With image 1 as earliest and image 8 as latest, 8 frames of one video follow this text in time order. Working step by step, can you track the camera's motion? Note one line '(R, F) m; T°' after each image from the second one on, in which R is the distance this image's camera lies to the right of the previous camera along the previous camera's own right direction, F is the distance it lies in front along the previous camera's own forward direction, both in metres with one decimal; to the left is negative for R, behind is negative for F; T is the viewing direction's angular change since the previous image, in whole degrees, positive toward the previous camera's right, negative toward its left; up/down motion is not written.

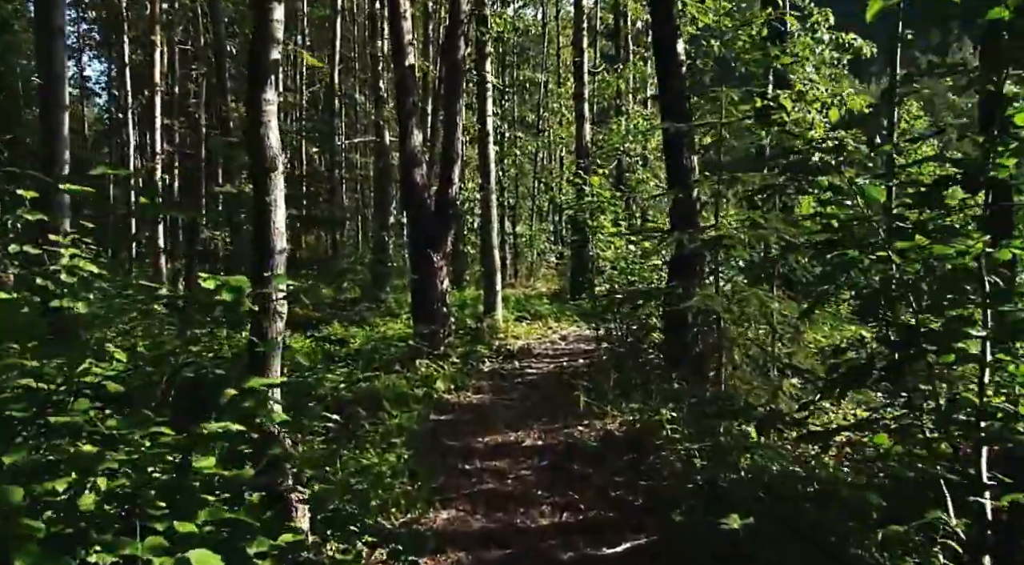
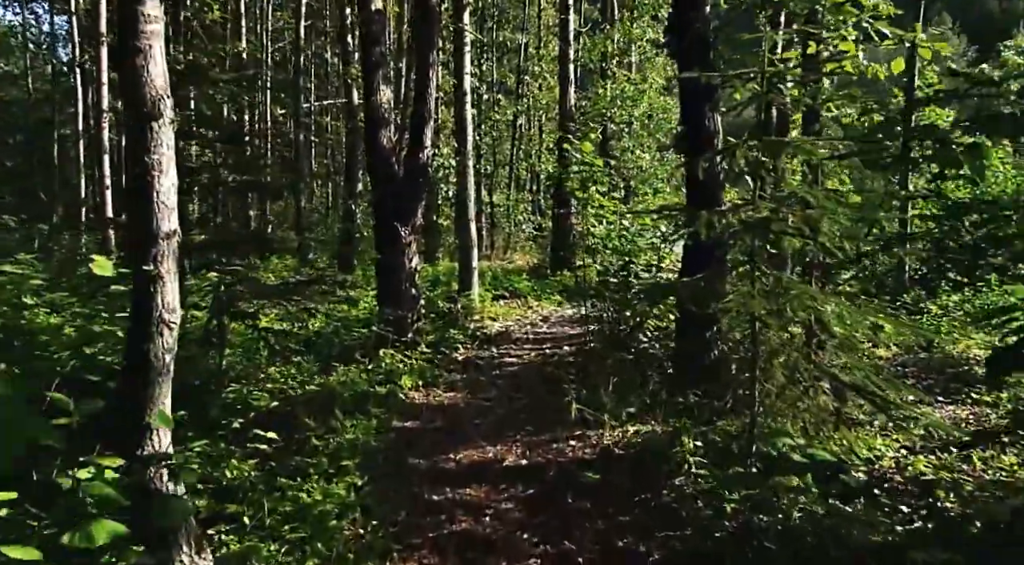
(0.0, +1.7) m; +1°
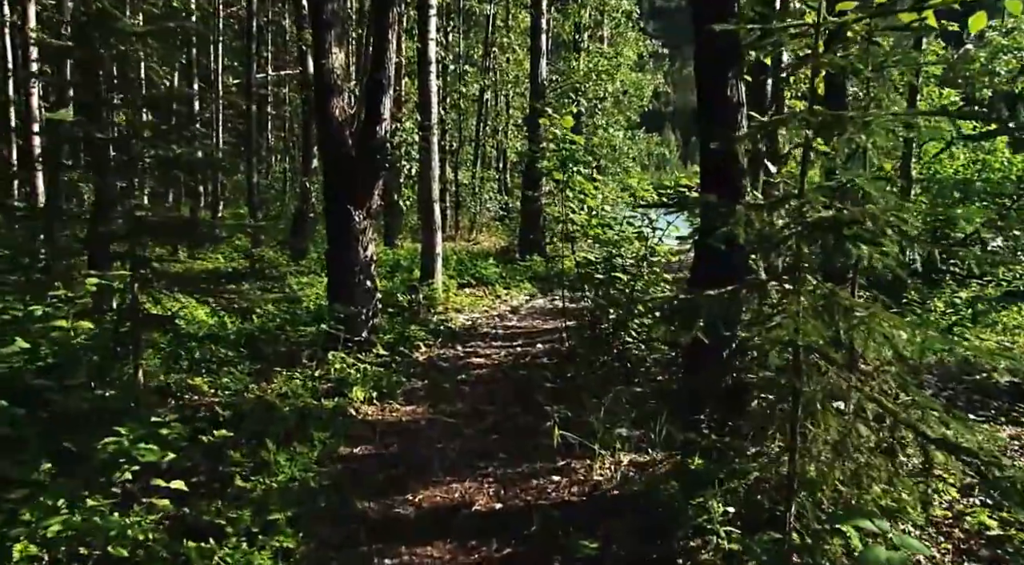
(-0.1, +1.5) m; +2°
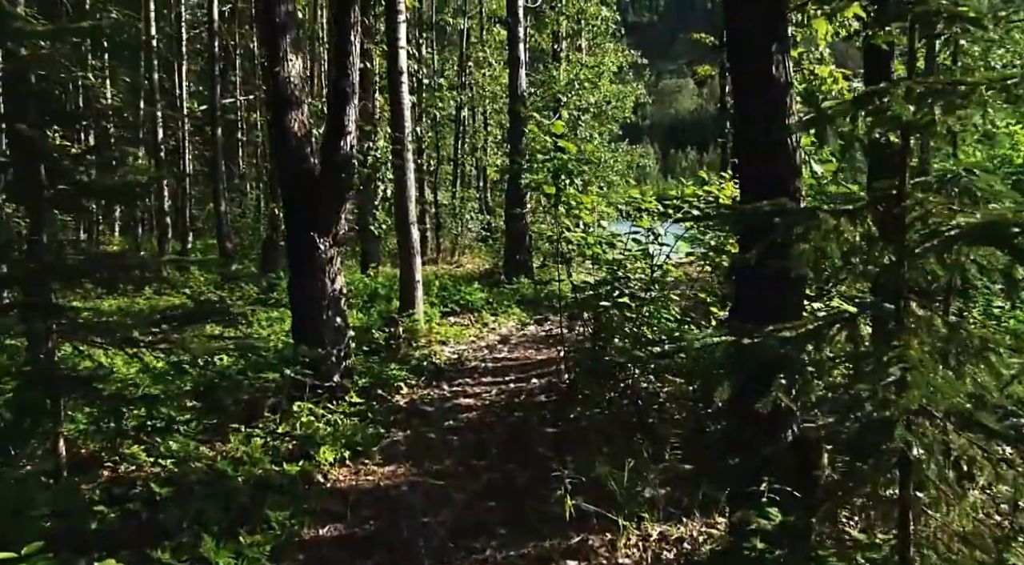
(-0.1, +1.4) m; +1°
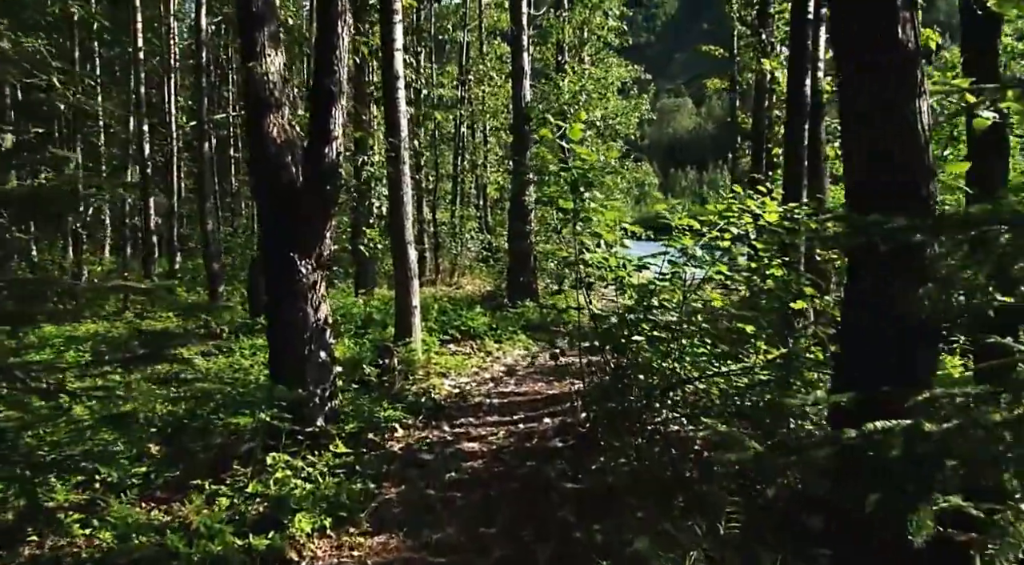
(-0.1, +1.3) m; 0°
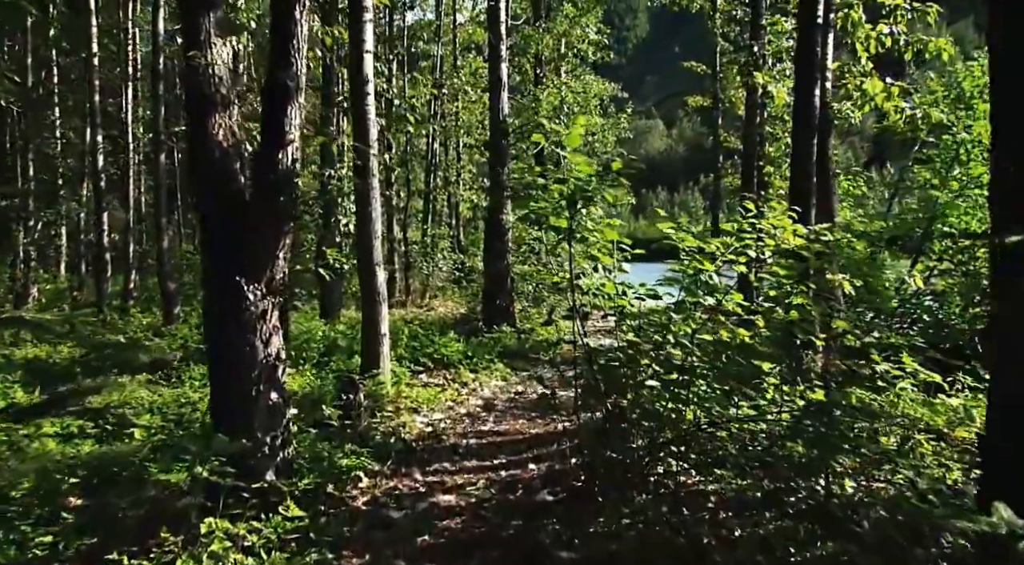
(-0.1, +1.2) m; +2°
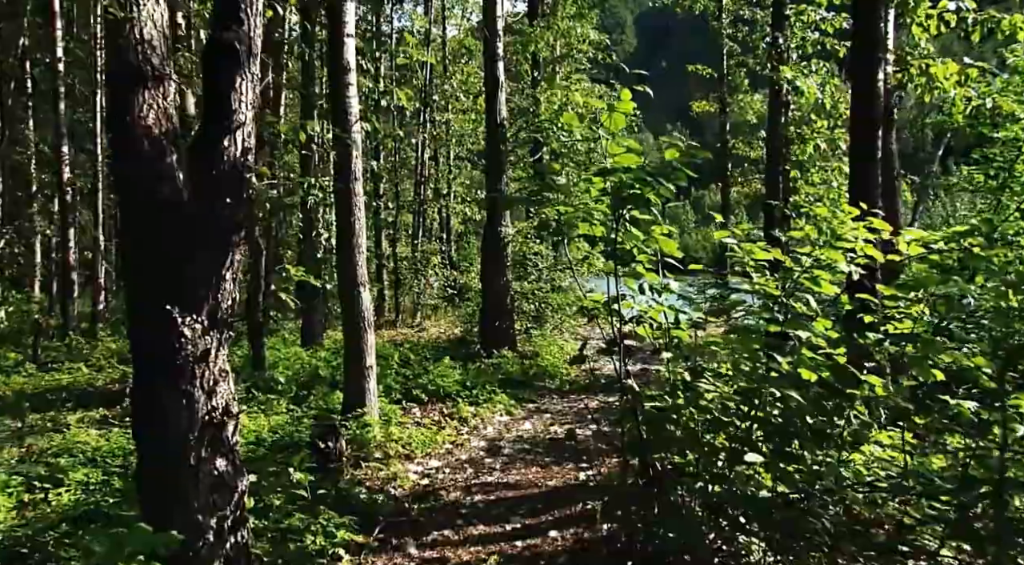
(-0.2, +1.8) m; +1°
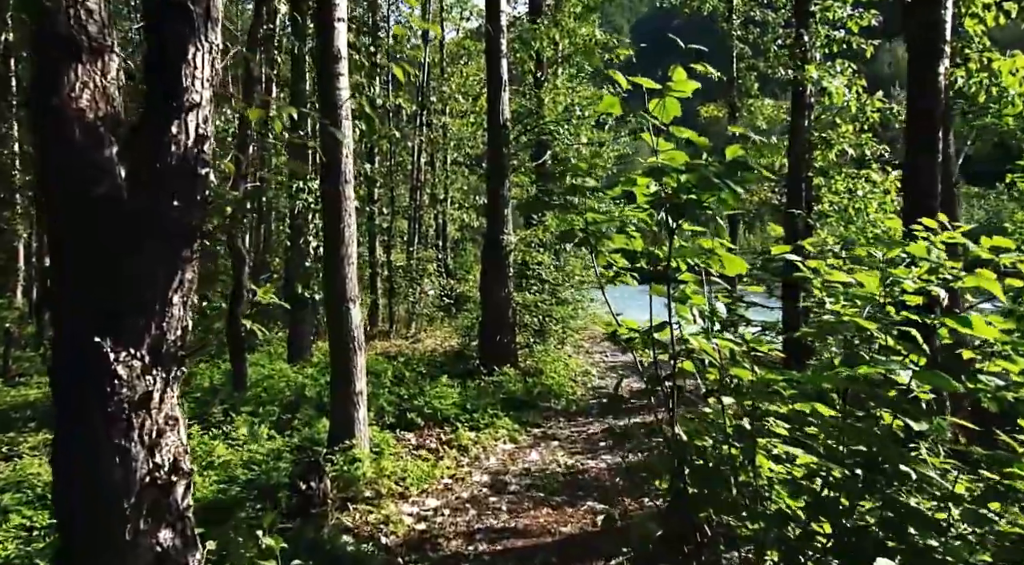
(-0.1, +1.1) m; 0°
